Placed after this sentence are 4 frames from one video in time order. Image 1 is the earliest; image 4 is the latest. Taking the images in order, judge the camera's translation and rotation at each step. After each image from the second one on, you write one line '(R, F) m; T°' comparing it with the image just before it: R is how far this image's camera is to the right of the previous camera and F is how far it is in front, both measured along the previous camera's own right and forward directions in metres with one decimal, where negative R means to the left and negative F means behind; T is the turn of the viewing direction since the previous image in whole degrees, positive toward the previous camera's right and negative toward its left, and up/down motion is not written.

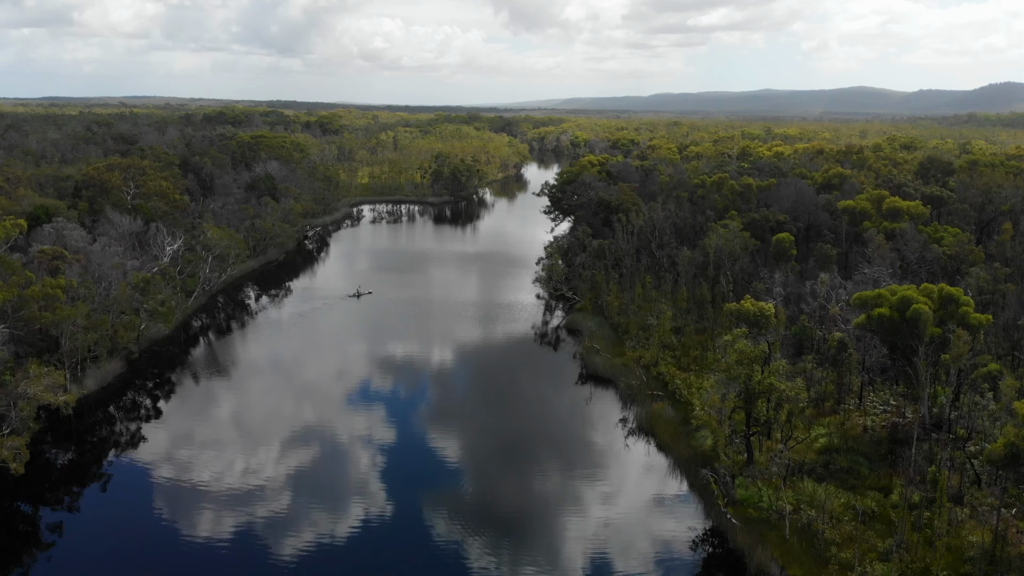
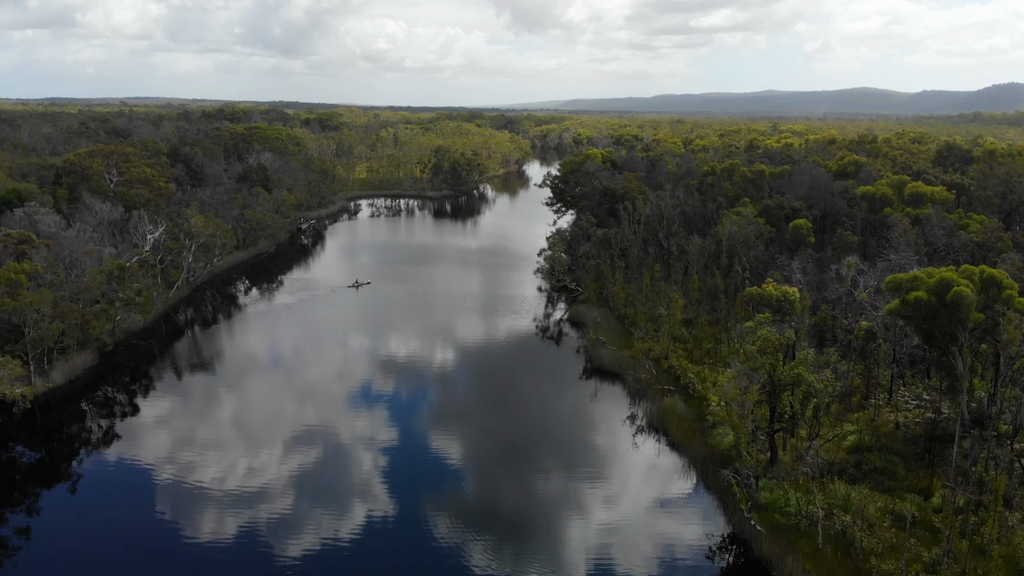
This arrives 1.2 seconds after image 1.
(+0.2, +2.3) m; 0°
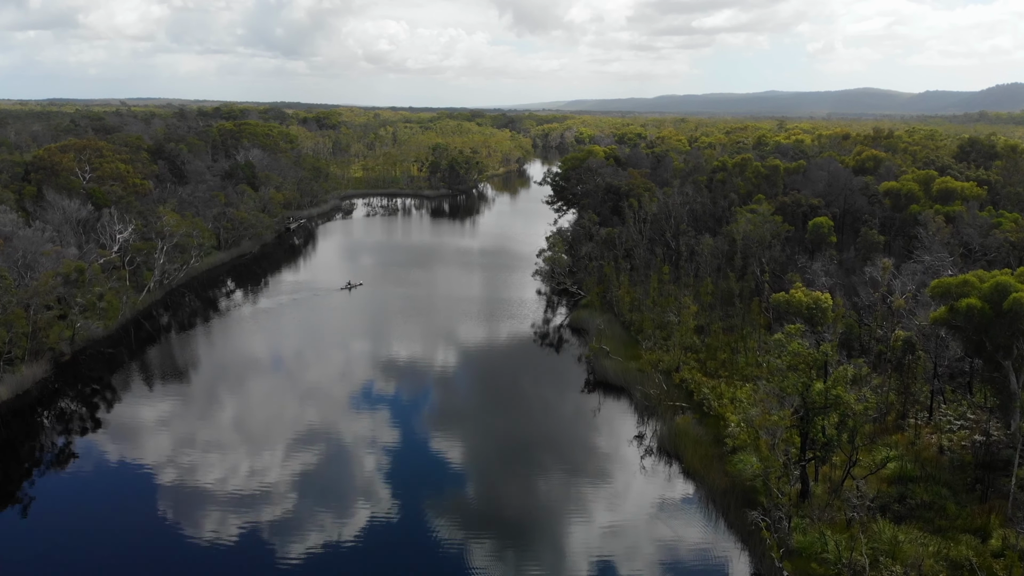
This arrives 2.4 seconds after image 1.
(+0.4, +2.9) m; 0°
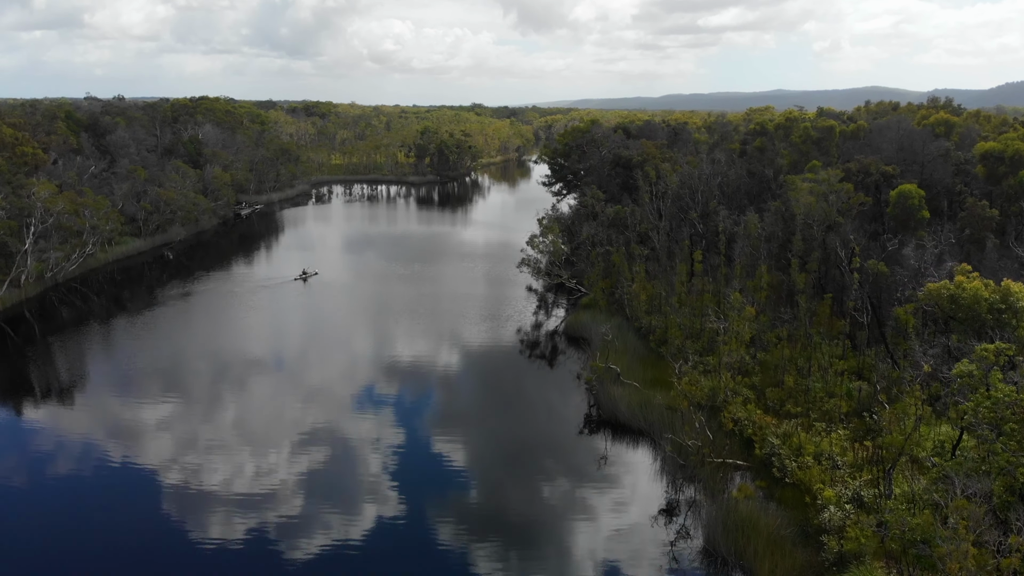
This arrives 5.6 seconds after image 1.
(+1.3, +9.0) m; -1°
